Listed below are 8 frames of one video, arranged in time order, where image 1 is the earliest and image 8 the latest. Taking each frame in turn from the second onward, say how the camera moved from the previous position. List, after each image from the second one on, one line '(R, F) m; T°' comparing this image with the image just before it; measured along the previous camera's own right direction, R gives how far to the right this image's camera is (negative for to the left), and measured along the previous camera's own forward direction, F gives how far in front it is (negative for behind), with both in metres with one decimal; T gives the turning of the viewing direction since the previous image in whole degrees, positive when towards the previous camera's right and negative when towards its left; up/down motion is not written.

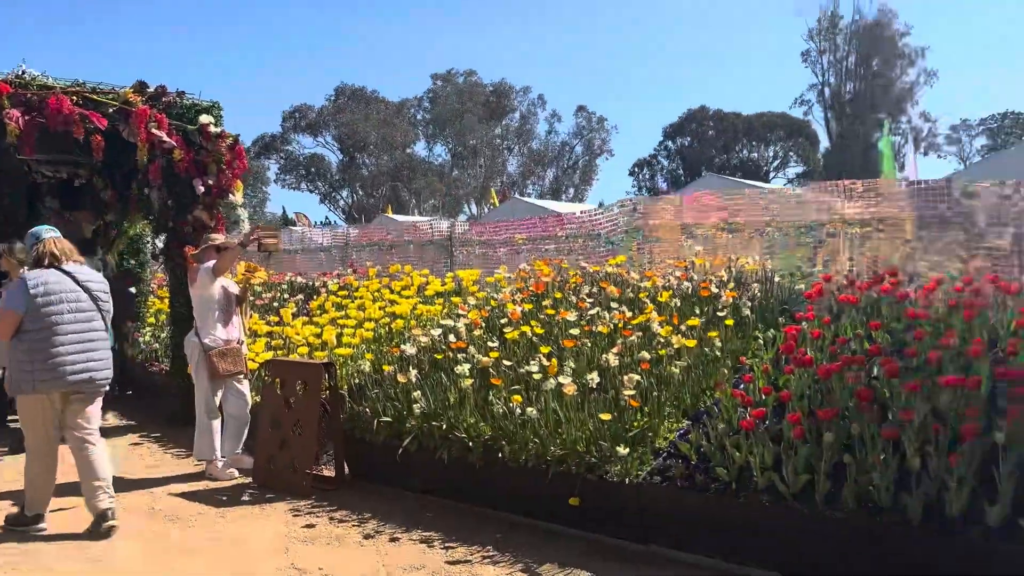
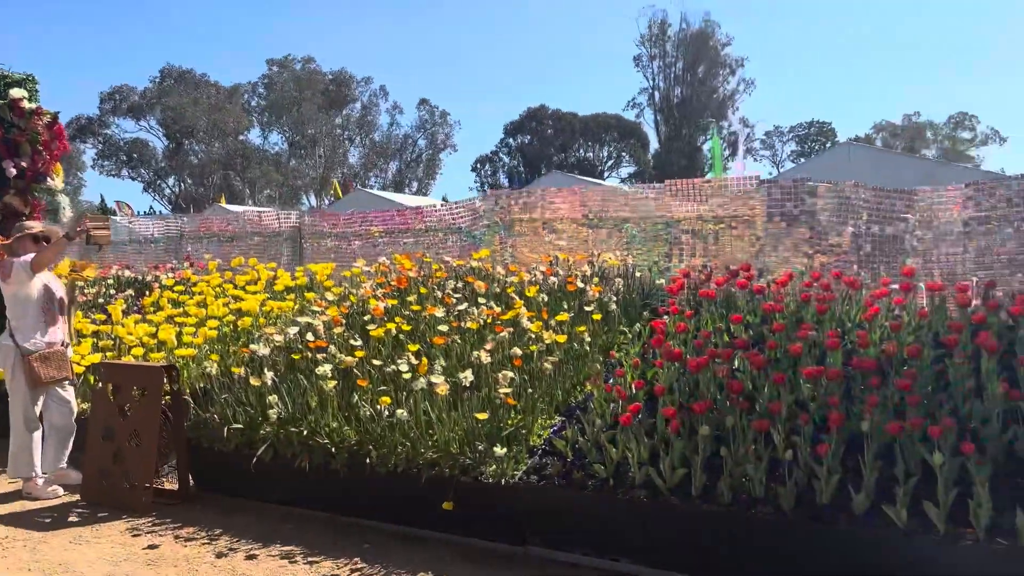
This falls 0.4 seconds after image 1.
(-0.1, +0.2) m; +11°
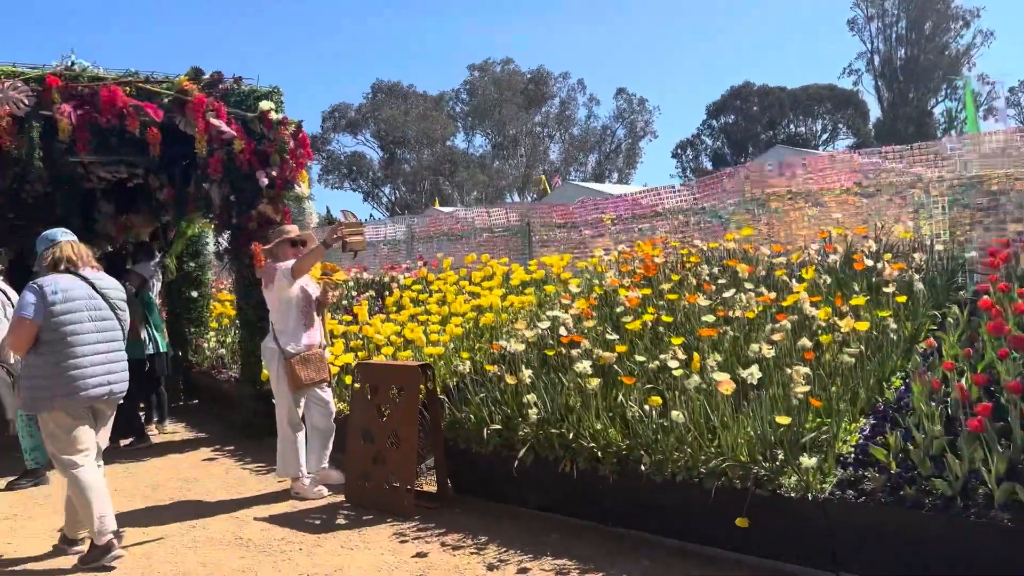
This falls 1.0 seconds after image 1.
(-0.3, +0.4) m; -14°
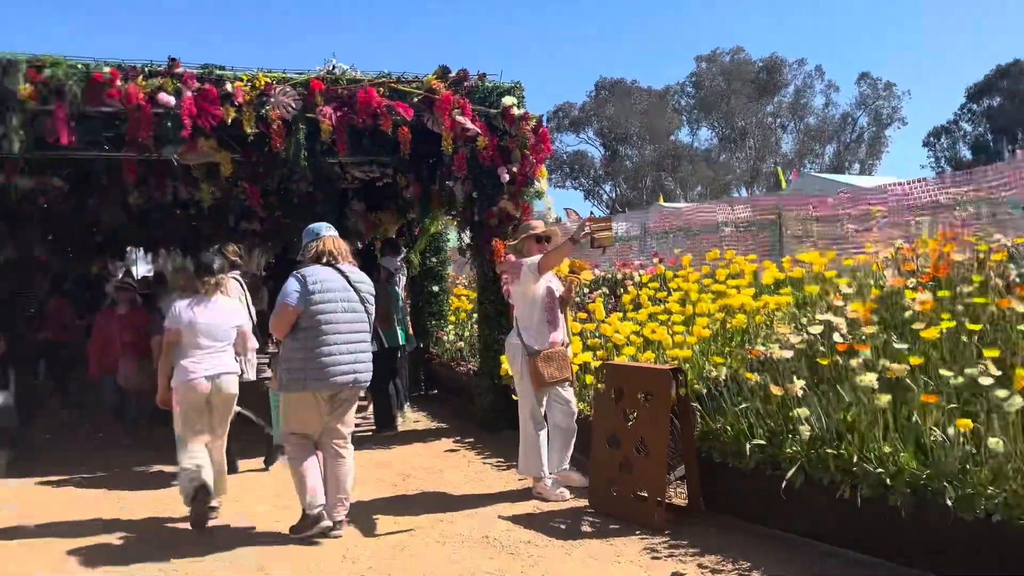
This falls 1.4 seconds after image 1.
(-0.2, +0.2) m; -15°
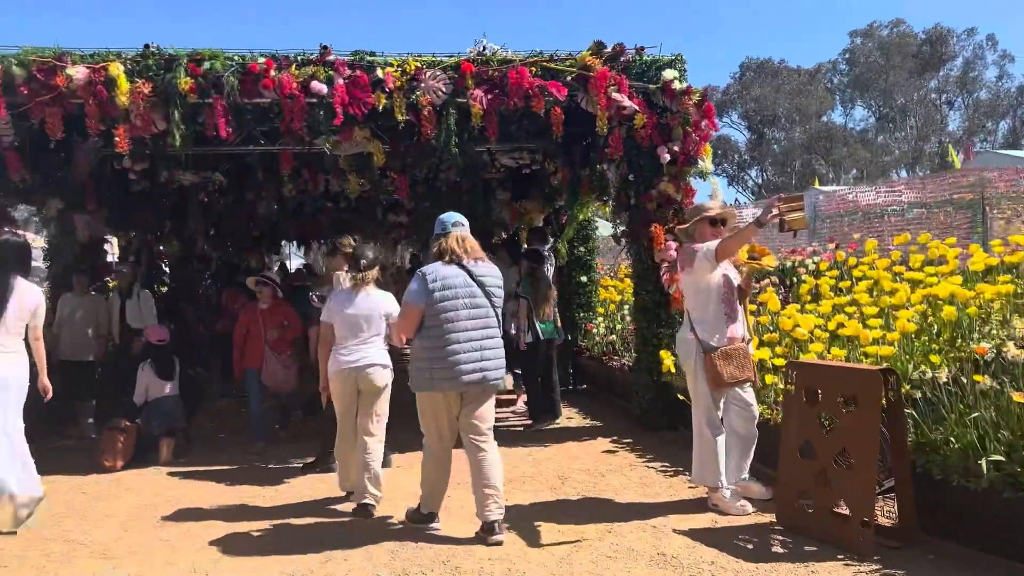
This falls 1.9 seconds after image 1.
(-0.2, +0.4) m; -9°
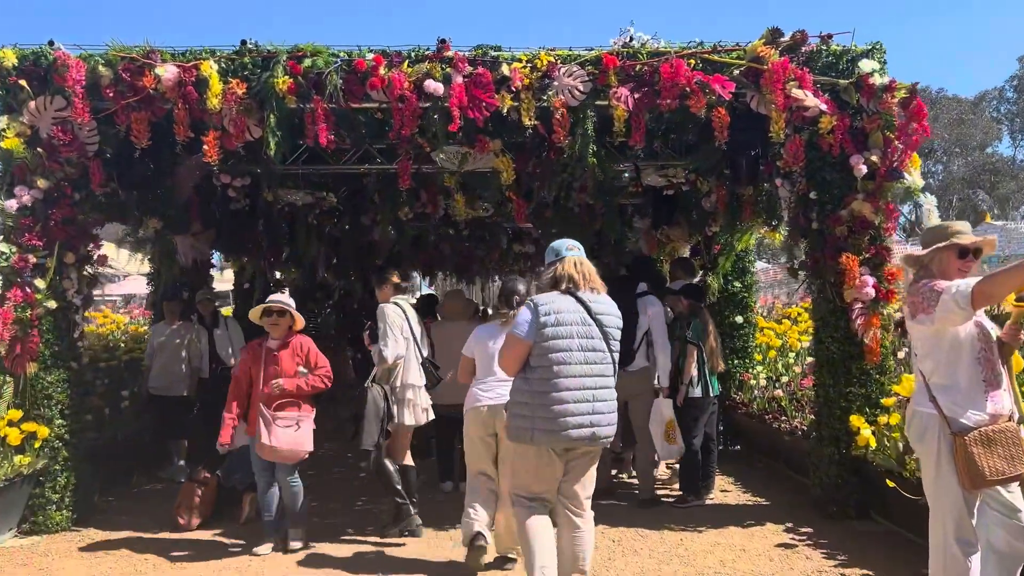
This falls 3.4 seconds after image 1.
(-0.1, +1.1) m; -9°
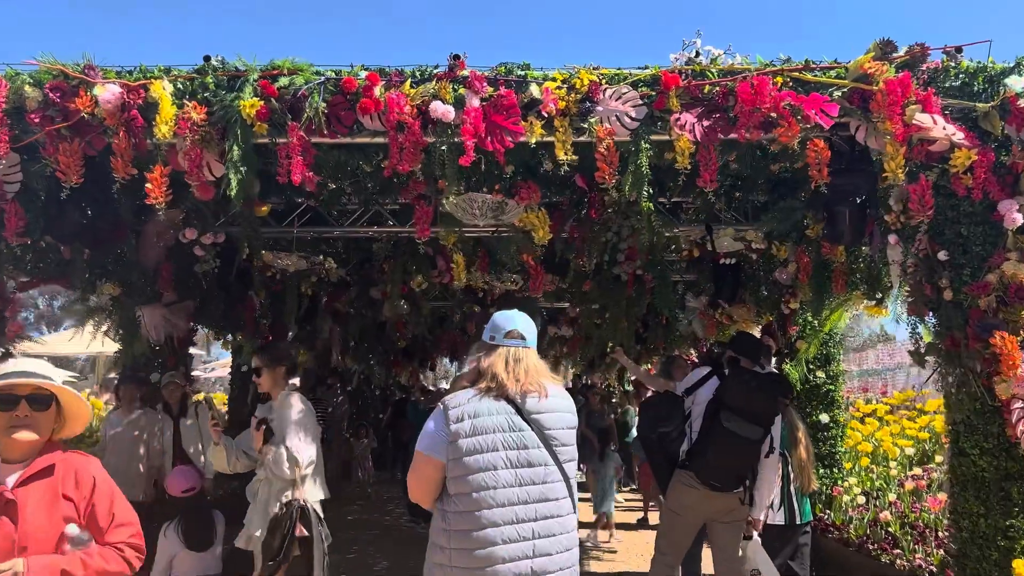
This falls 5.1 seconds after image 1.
(0.0, +1.2) m; -3°
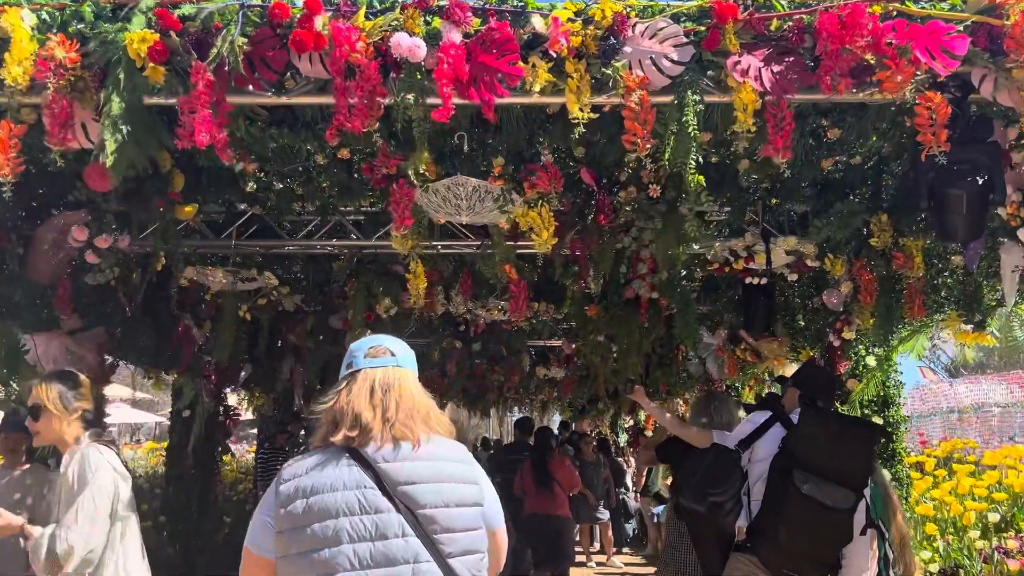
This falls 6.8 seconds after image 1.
(0.0, +1.1) m; +1°
